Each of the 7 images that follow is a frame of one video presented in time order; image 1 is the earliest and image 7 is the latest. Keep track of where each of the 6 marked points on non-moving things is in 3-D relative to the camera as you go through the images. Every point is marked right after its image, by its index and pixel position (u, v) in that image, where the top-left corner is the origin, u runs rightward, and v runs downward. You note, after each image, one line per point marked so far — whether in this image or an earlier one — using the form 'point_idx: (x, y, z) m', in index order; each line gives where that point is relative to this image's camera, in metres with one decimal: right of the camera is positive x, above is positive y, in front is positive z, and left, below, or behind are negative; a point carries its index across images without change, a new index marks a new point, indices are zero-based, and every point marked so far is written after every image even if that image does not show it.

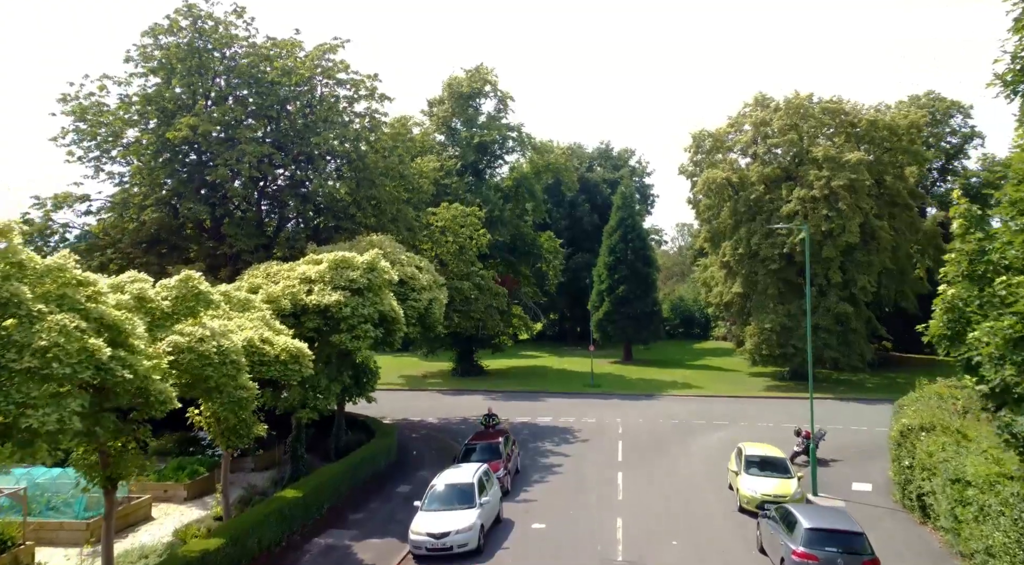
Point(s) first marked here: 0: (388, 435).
0: (-2.9, -3.5, +19.6) m
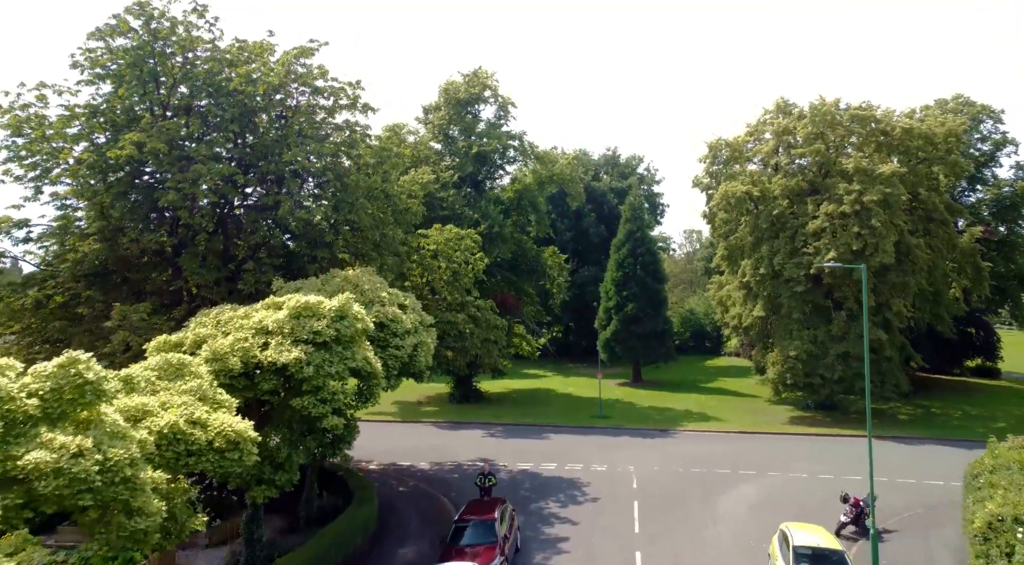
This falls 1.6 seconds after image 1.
0: (-2.9, -4.3, +17.0) m
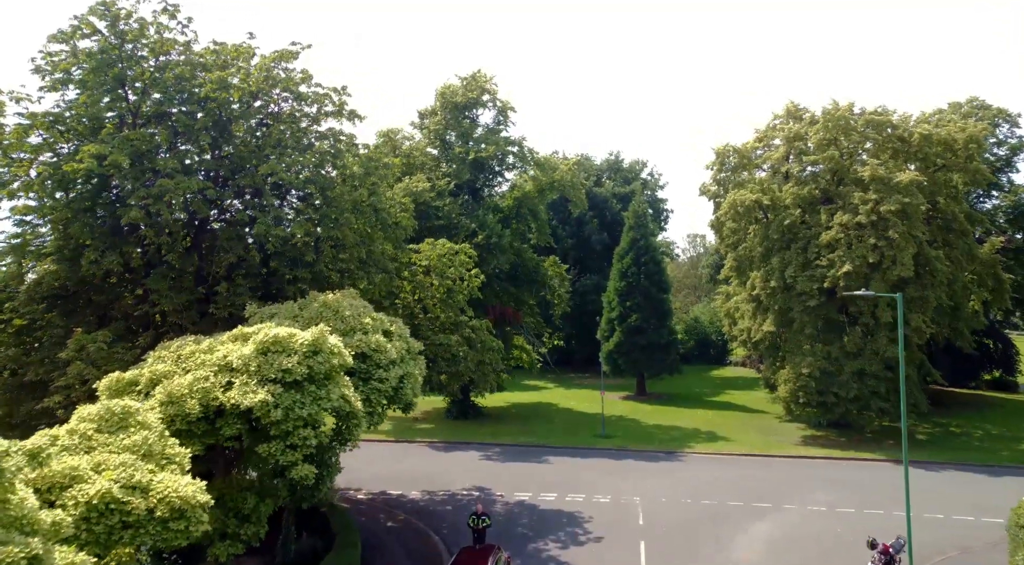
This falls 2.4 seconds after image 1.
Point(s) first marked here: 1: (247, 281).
0: (-3.0, -4.8, +15.6) m
1: (-5.1, 0.0, +16.4) m
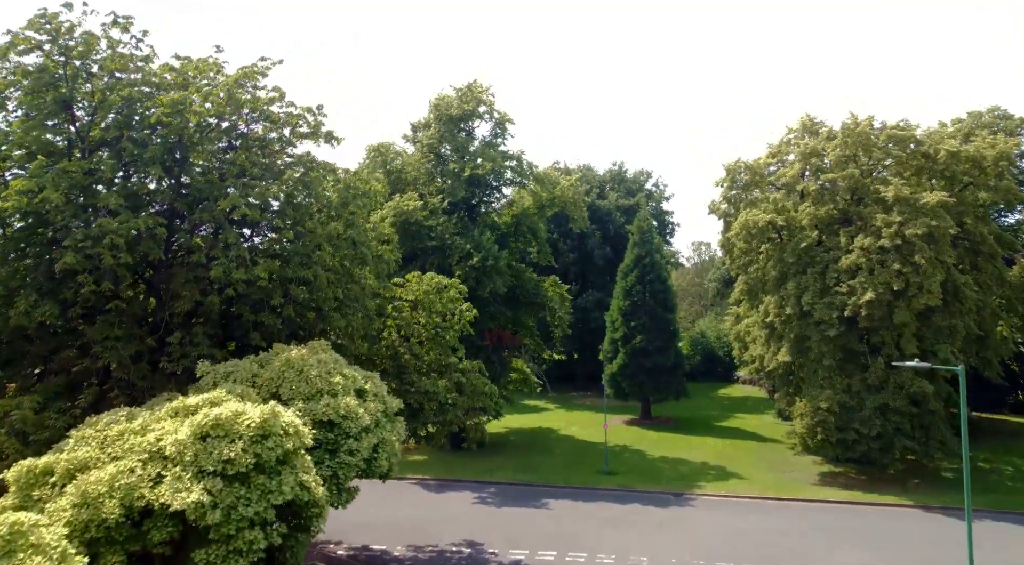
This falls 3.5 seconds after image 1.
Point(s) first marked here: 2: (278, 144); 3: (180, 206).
0: (-3.1, -5.6, +13.7) m
1: (-5.3, -0.8, +14.6) m
2: (-4.6, +2.7, +16.7) m
3: (-5.7, +1.3, +14.5) m
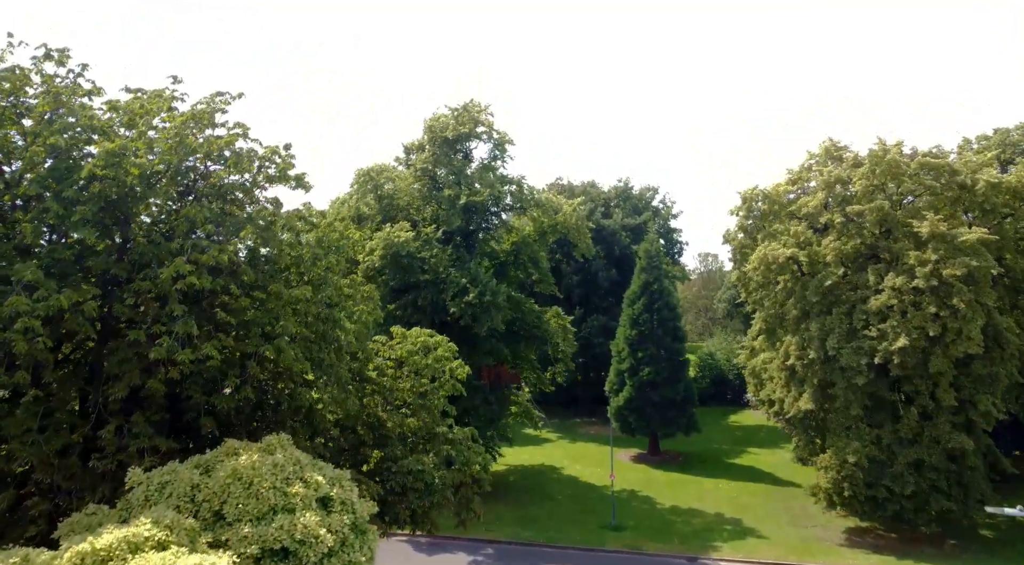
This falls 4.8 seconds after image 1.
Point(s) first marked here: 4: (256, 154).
0: (-3.2, -6.7, +11.5) m
1: (-5.4, -2.0, +12.4) m
2: (-4.7, +1.6, +14.6) m
3: (-5.8, +0.2, +12.4) m
4: (-4.5, +2.3, +14.9) m
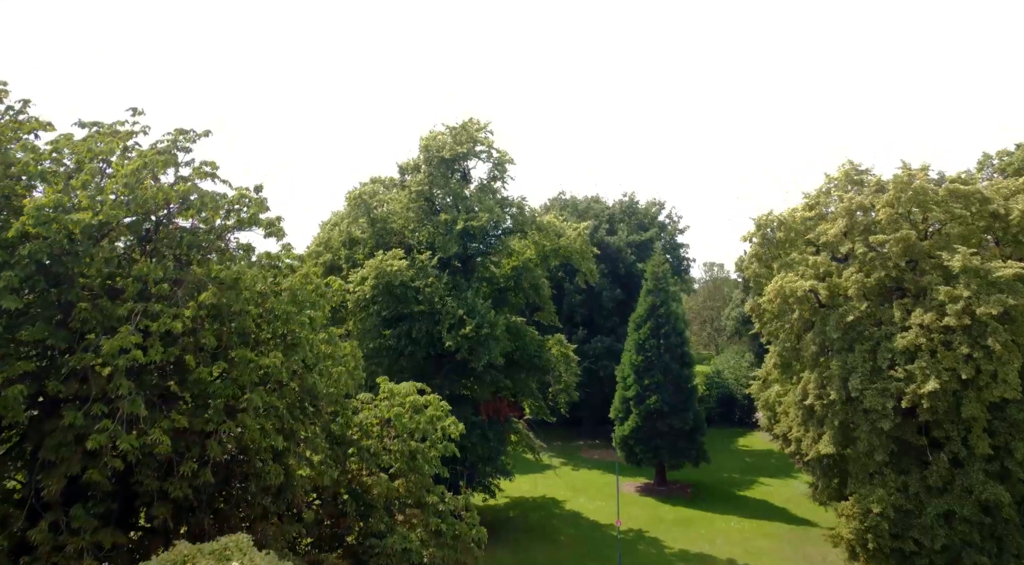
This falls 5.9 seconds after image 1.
0: (-3.2, -7.7, +9.9) m
1: (-5.4, -2.9, +10.8) m
2: (-4.8, +0.6, +13.0) m
3: (-5.8, -0.8, +10.8) m
4: (-4.6, +1.3, +13.3) m
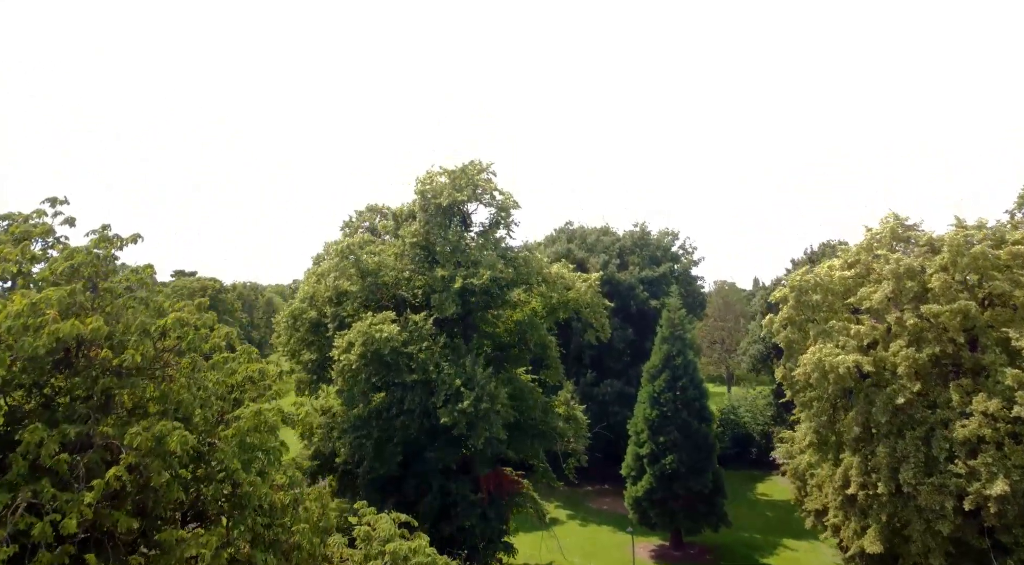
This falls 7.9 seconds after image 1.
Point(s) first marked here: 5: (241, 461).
0: (-3.2, -9.5, +7.2) m
1: (-5.4, -4.7, +8.1) m
2: (-4.7, -1.2, +10.3) m
3: (-5.8, -2.6, +8.1) m
4: (-4.5, -0.5, +10.6) m
5: (-3.5, -2.3, +10.7) m
